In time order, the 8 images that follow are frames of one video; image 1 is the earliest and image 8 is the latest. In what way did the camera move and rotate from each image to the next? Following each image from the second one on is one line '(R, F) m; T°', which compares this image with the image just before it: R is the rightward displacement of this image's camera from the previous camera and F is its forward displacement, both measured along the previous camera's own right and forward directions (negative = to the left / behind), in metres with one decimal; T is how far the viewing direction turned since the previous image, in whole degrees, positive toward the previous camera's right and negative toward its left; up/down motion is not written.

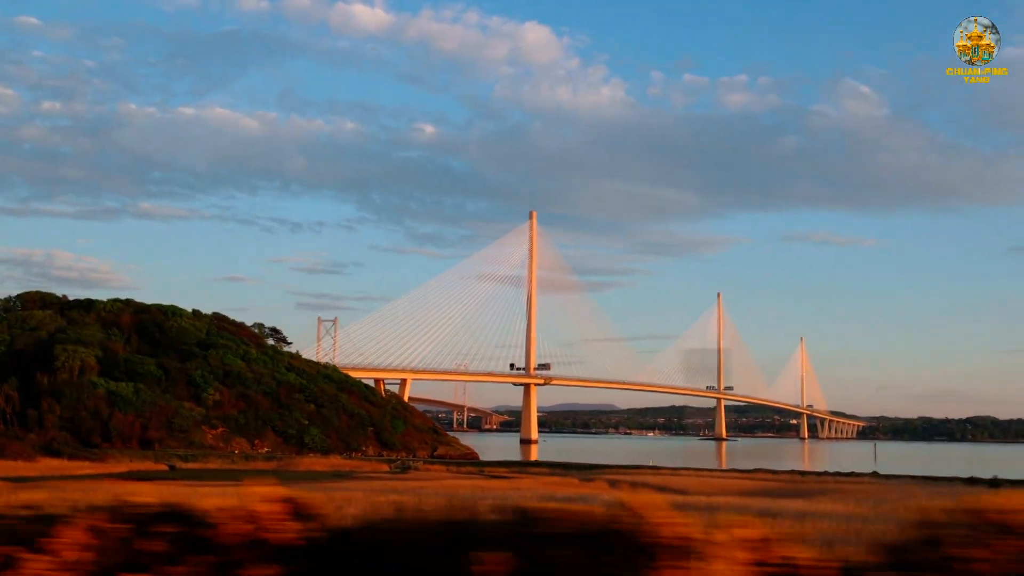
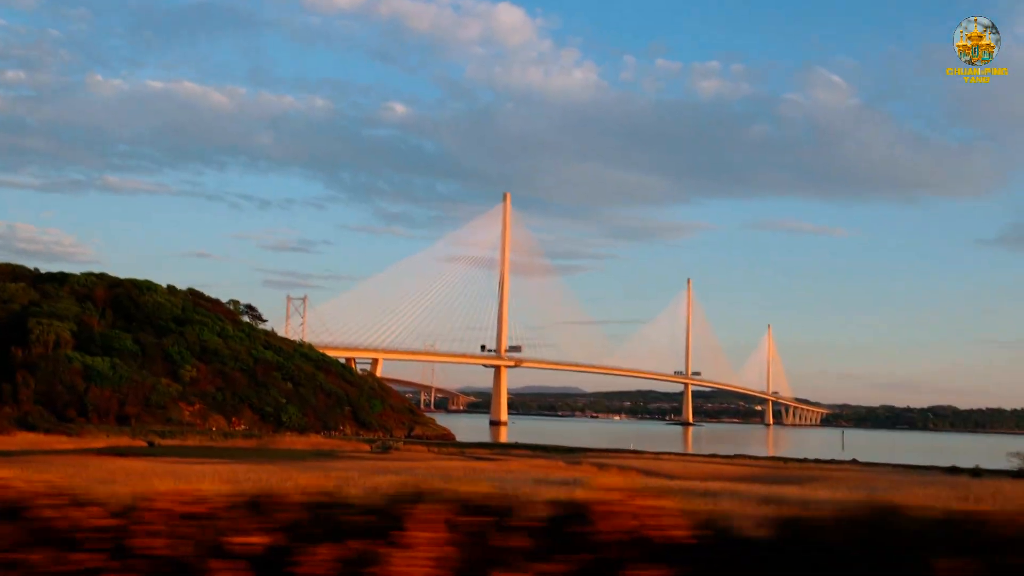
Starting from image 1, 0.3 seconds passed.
(-0.5, +0.1) m; +2°
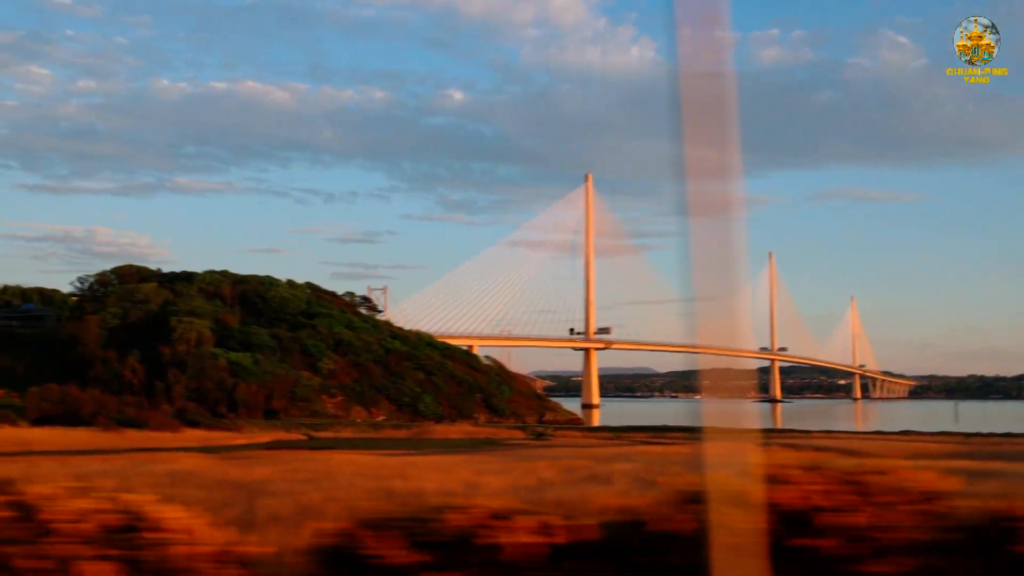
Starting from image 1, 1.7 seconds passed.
(-2.2, +0.3) m; -3°
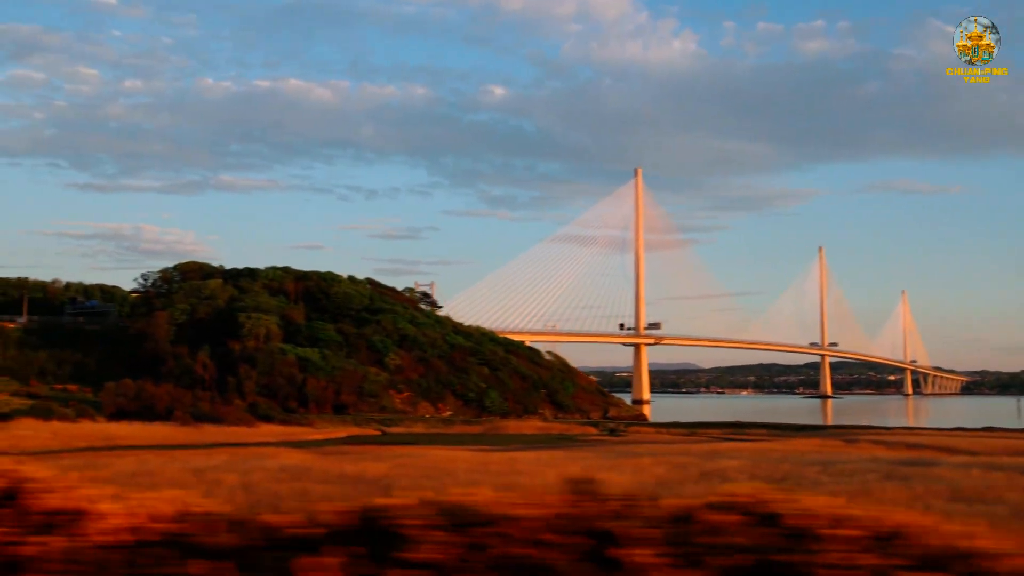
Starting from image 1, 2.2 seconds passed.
(-0.8, +0.2) m; -2°
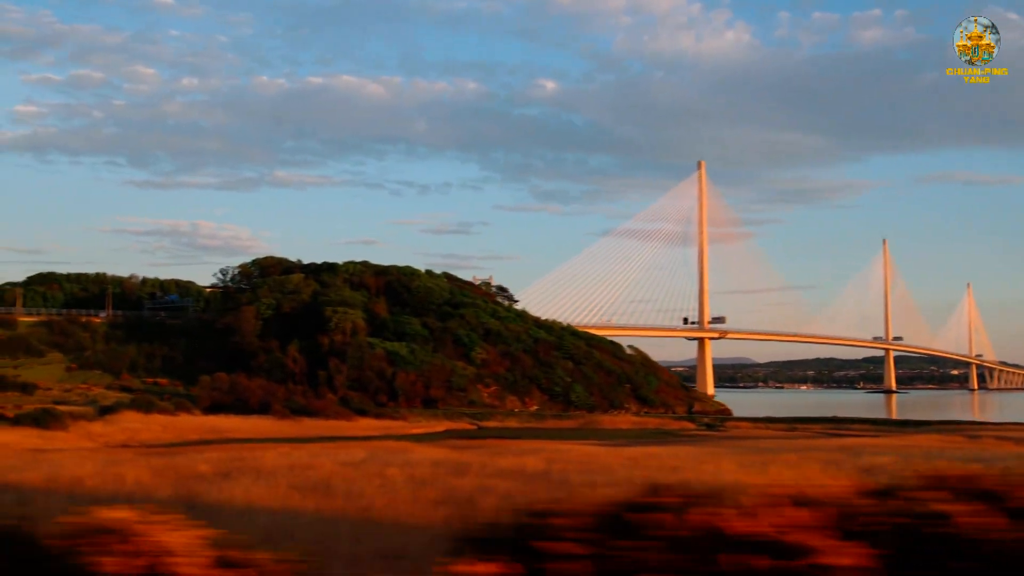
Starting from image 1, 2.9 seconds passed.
(-1.1, +0.2) m; -2°
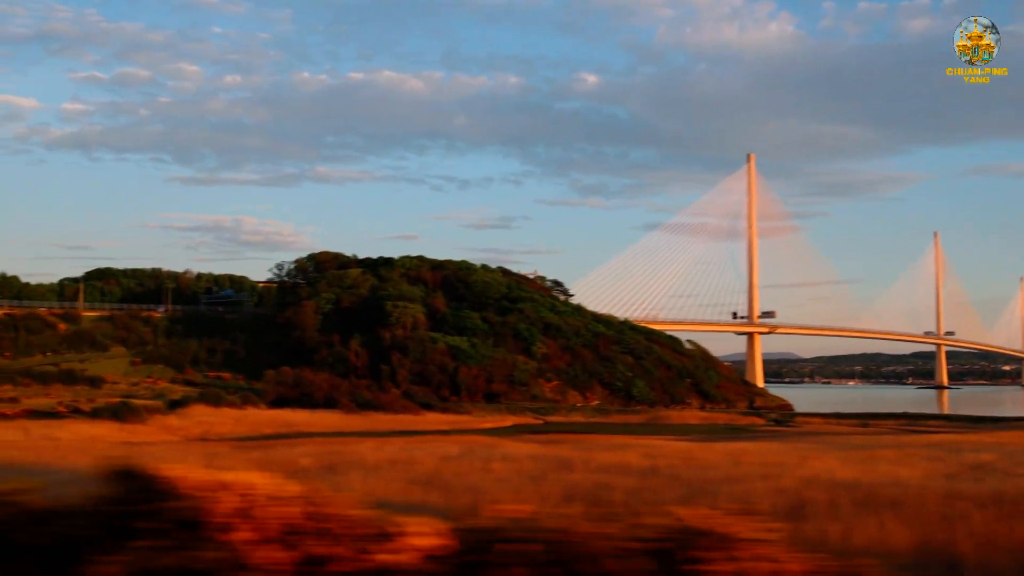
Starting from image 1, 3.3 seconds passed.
(-0.6, +0.2) m; -2°
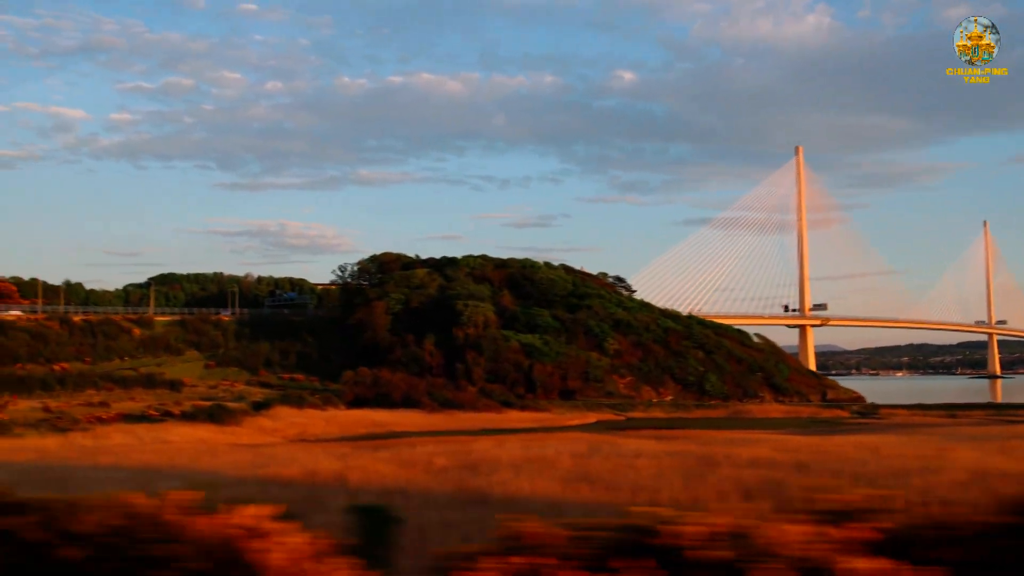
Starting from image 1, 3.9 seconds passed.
(-0.9, +0.1) m; -2°
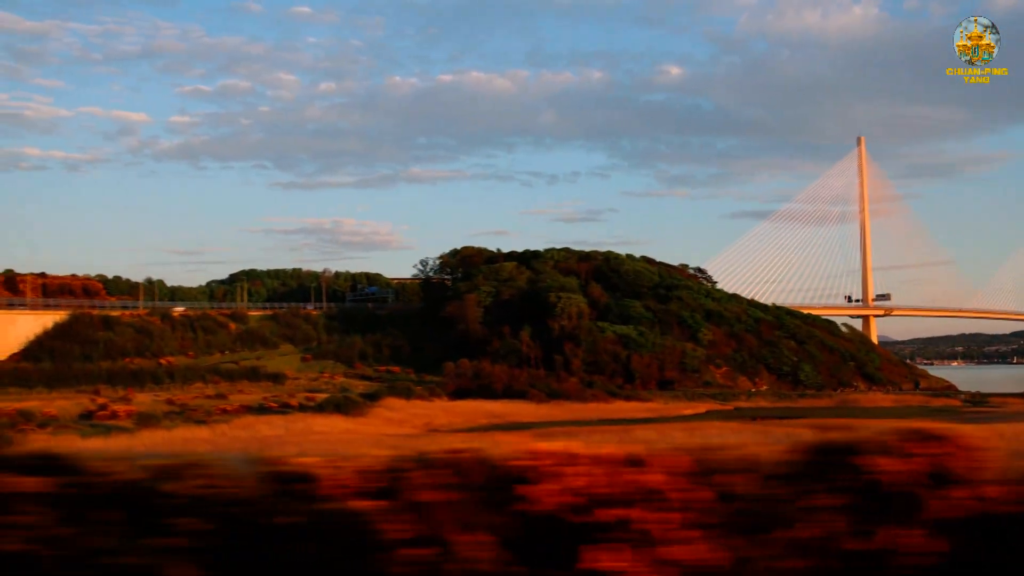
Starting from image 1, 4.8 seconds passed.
(-1.3, -0.1) m; -2°
